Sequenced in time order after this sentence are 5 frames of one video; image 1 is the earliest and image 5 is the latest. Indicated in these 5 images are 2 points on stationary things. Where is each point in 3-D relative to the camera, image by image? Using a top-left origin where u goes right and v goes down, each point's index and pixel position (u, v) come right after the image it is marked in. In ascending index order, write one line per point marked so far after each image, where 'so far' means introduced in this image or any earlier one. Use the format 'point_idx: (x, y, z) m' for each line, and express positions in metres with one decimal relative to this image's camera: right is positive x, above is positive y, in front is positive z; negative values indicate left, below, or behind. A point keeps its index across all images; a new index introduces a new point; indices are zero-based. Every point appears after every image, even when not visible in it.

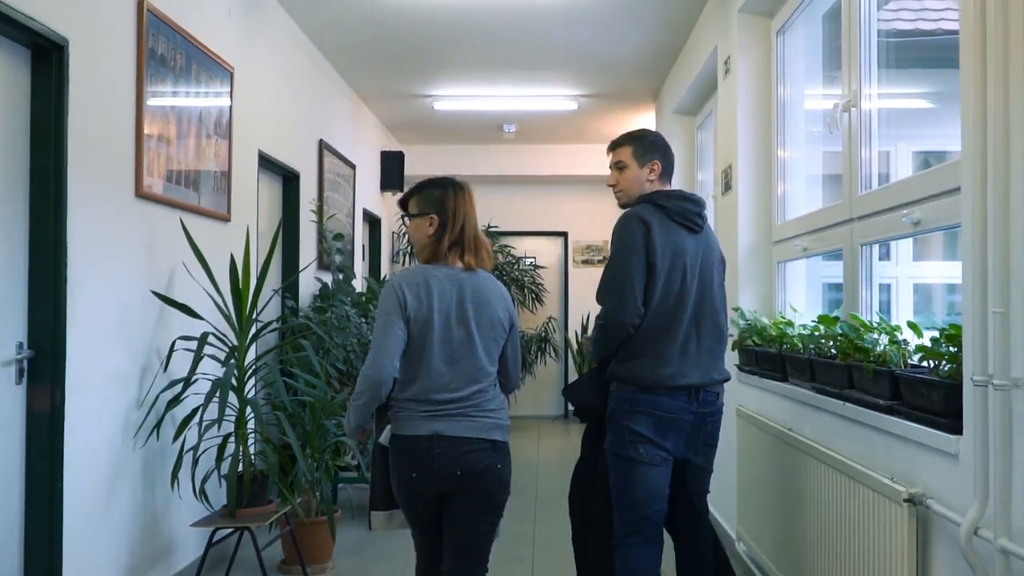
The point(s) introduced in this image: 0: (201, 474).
0: (-0.8, -0.5, +2.8) m
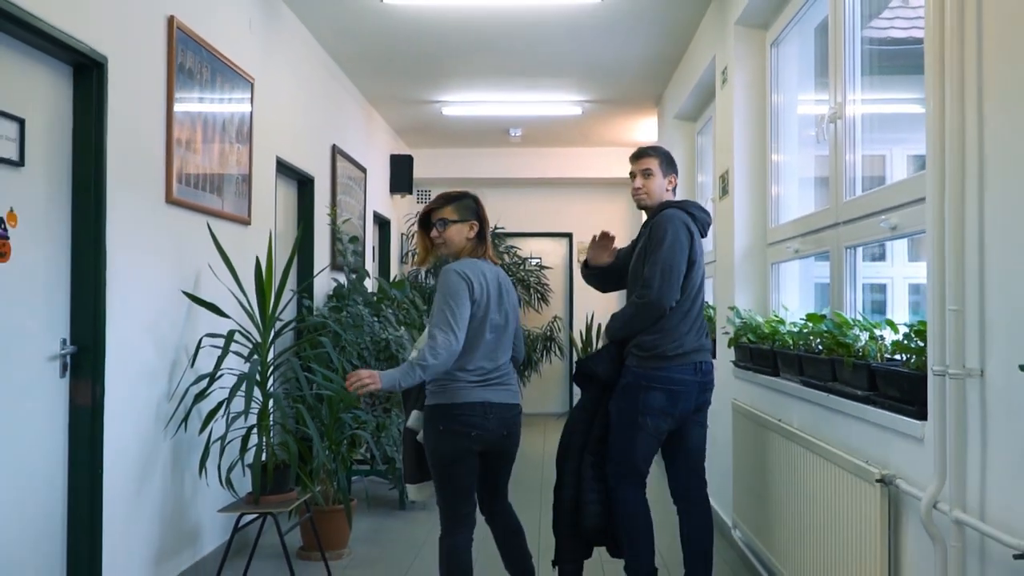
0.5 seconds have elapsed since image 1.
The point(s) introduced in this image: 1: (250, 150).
0: (-0.8, -0.5, +2.9) m
1: (-0.9, +0.5, +3.7) m
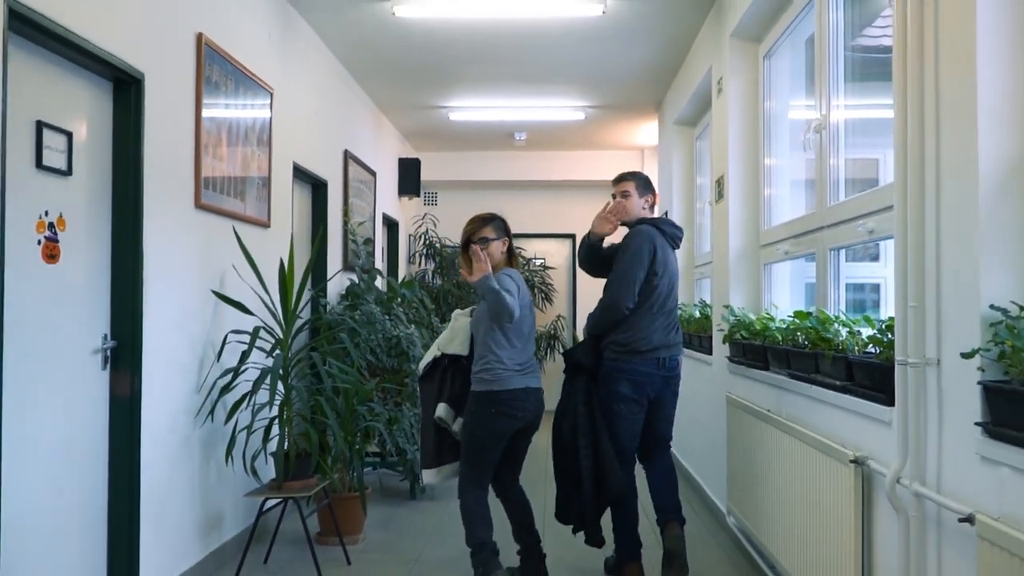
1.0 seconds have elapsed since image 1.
0: (-0.8, -0.5, +3.1) m
1: (-0.9, +0.5, +3.9) m
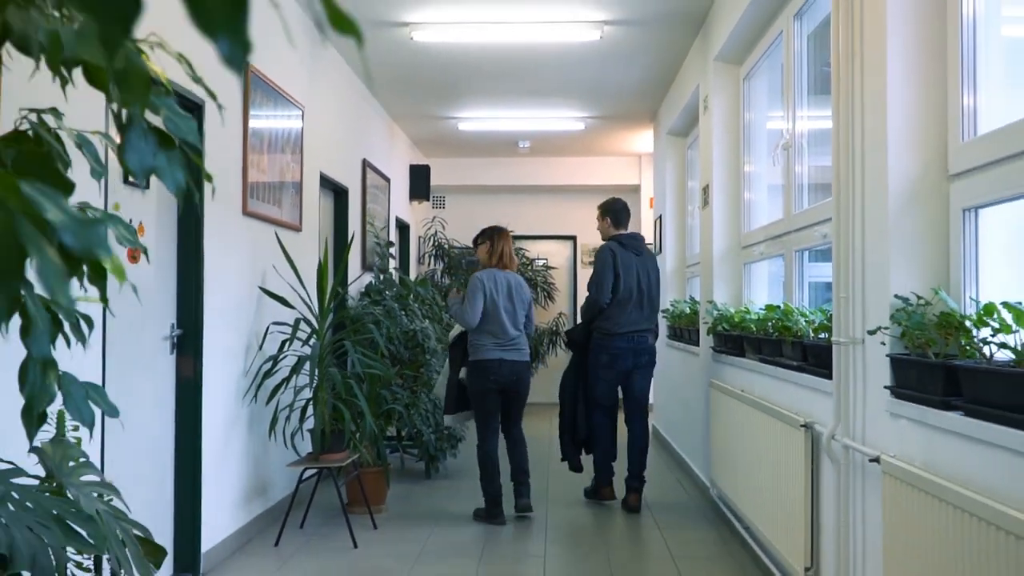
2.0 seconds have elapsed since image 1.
0: (-0.8, -0.5, +3.6) m
1: (-0.9, +0.5, +4.3) m
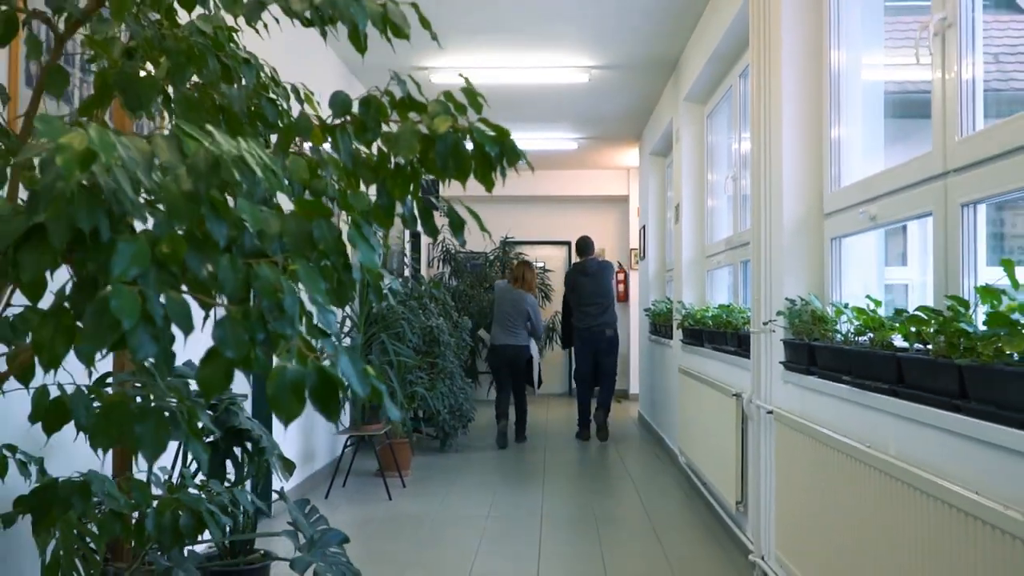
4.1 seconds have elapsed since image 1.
0: (-0.7, -0.5, +4.4) m
1: (-0.9, +0.5, +5.2) m
